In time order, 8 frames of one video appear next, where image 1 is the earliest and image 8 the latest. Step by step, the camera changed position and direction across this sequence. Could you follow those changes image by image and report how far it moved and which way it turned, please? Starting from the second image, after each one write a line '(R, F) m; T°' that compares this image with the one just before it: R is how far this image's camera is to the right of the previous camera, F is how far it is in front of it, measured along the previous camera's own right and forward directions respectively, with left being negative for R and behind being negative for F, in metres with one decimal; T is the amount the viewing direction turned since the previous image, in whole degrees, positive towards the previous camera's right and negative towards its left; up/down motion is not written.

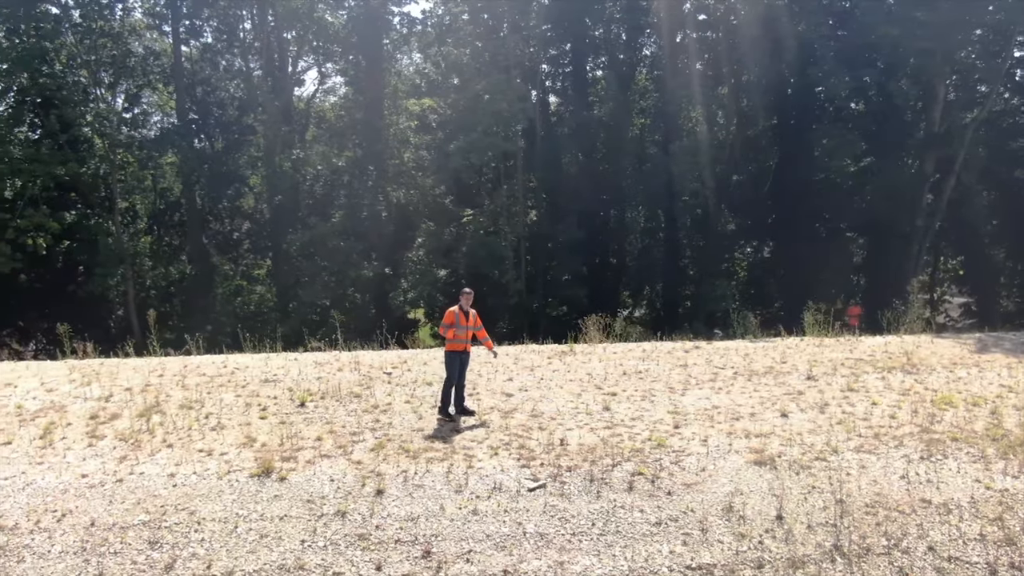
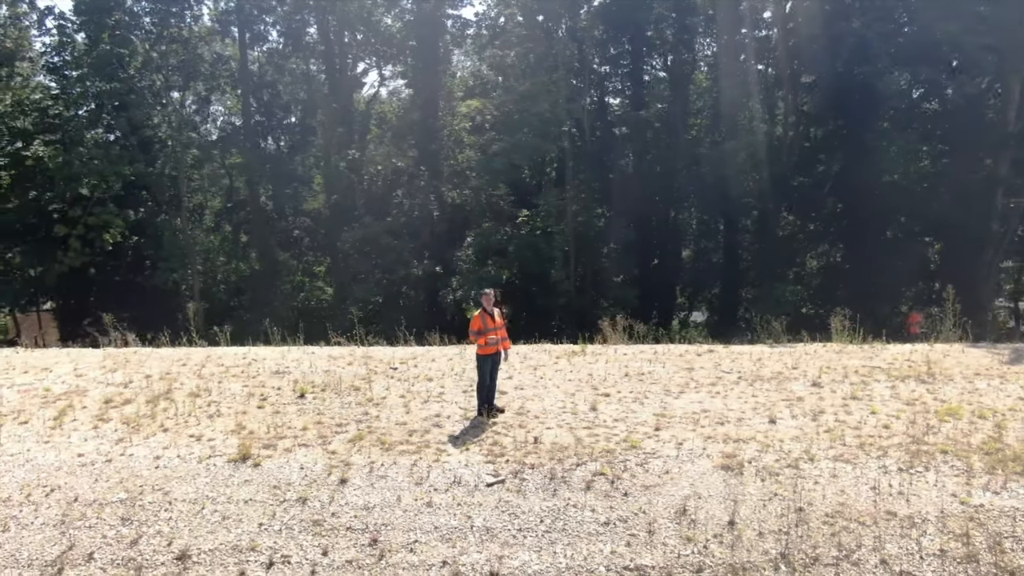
(+1.2, -0.1) m; -6°
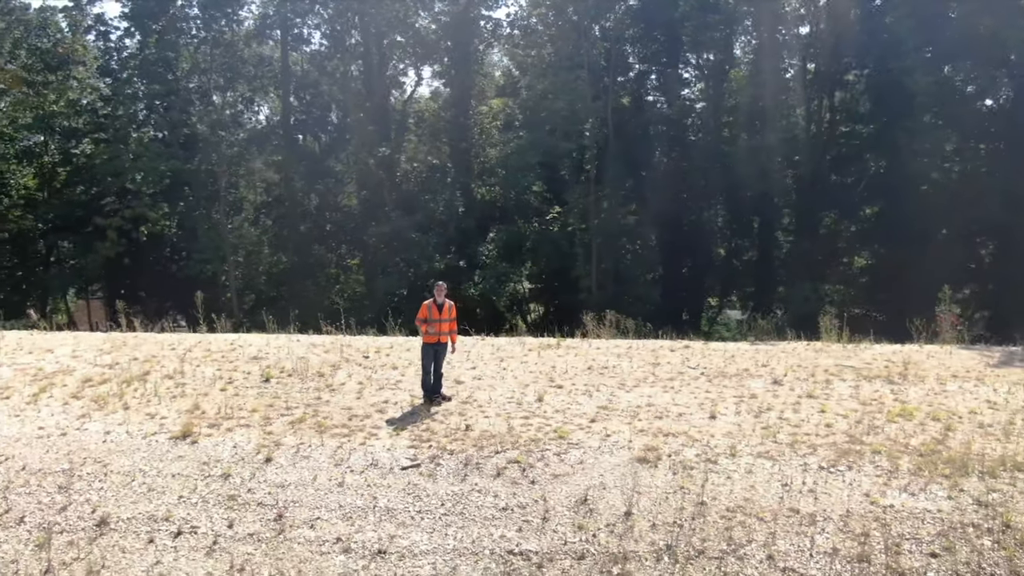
(+1.6, -0.1) m; -6°
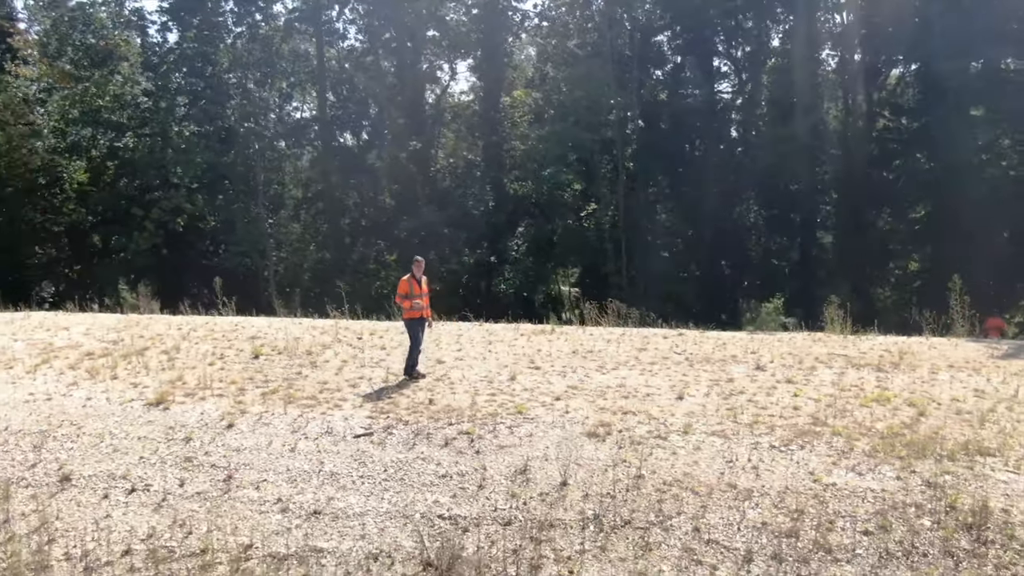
(+1.2, 0.0) m; -5°
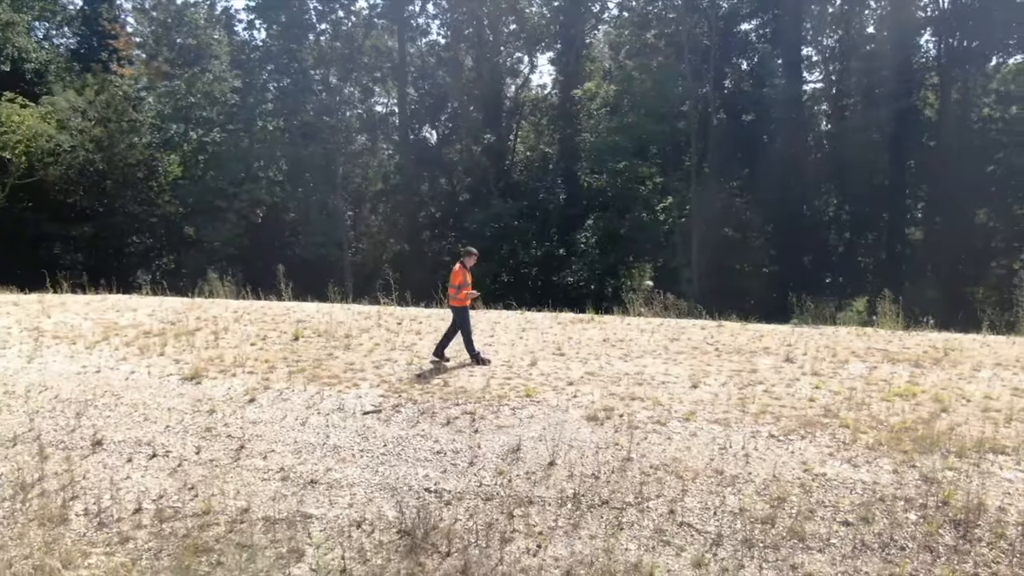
(+1.0, -0.1) m; -7°
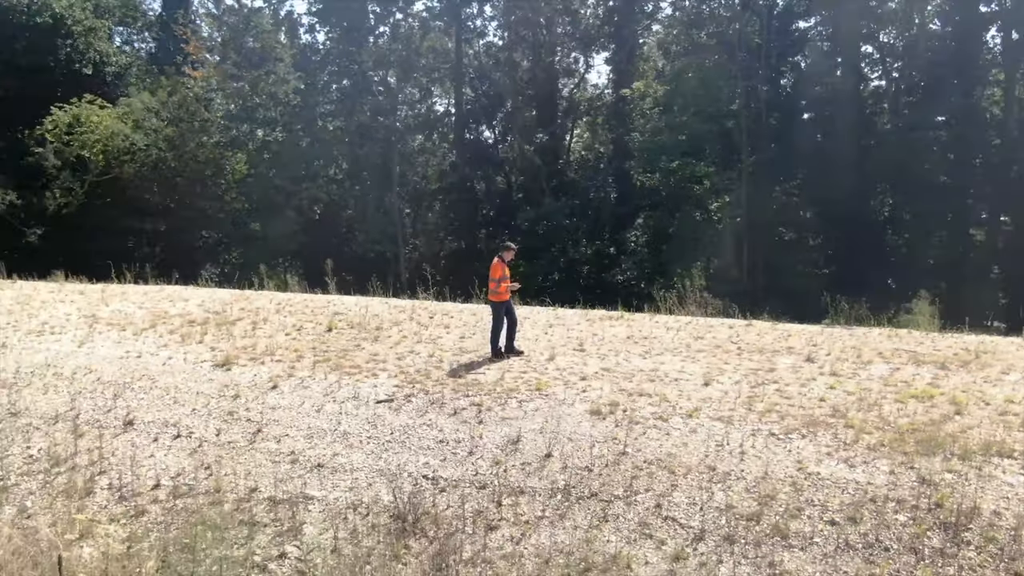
(+0.7, -0.1) m; -5°
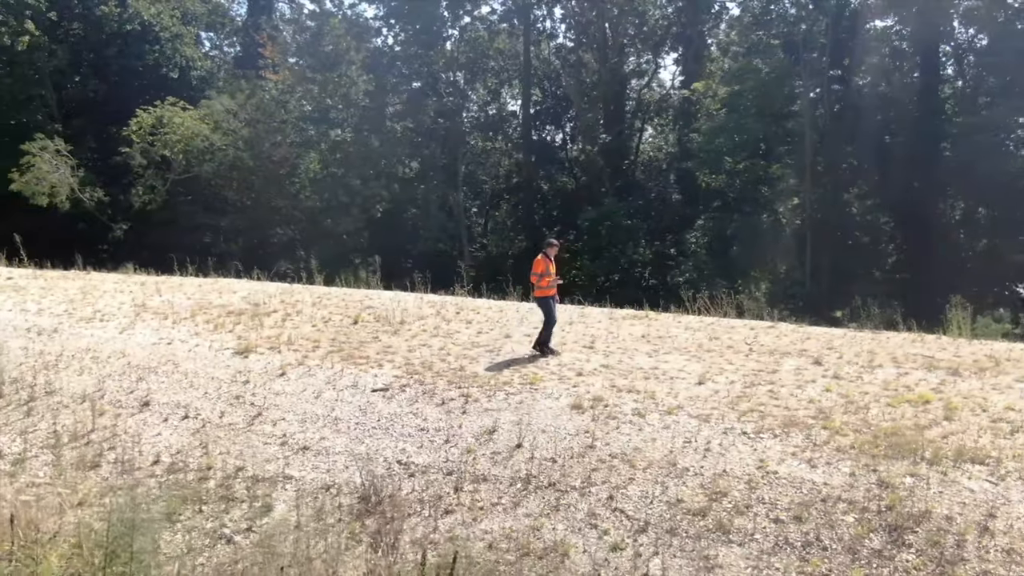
(+1.1, -0.1) m; -6°
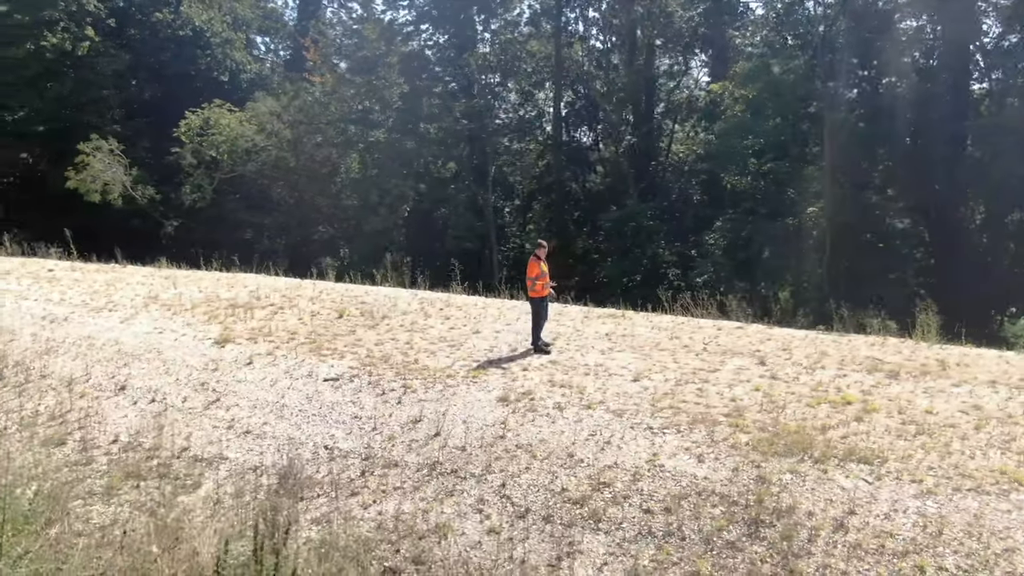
(+1.5, -0.3) m; -5°
